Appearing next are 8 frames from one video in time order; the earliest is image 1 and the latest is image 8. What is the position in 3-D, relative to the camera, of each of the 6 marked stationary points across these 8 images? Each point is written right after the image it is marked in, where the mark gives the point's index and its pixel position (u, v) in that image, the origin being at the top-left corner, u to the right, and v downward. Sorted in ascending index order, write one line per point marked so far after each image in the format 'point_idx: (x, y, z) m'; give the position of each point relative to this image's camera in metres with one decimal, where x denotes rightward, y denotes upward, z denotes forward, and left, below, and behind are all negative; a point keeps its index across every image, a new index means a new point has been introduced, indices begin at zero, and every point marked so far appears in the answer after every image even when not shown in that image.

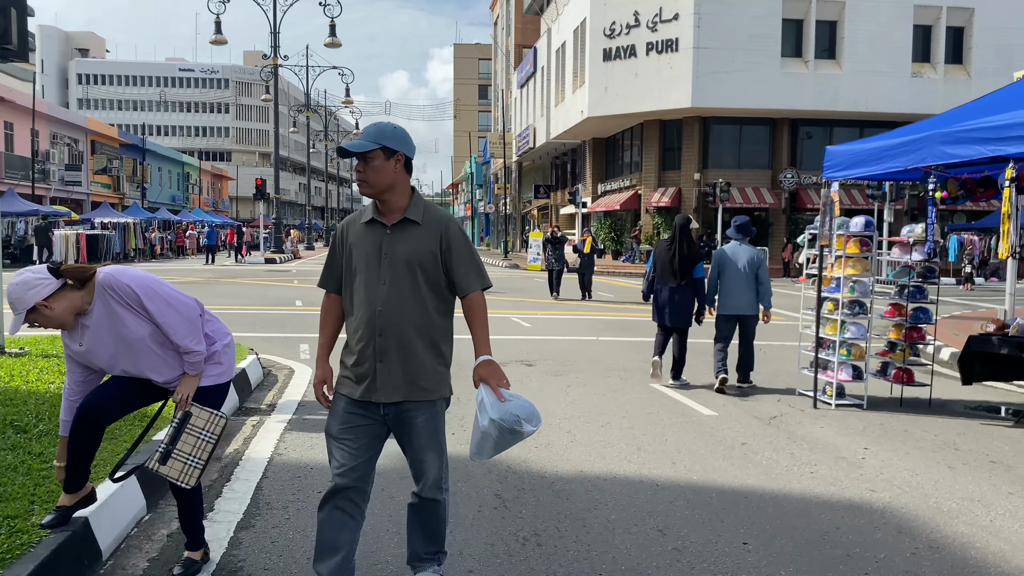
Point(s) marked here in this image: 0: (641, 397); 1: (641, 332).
0: (+1.2, -1.0, +7.8) m
1: (+2.0, -0.7, +13.2) m
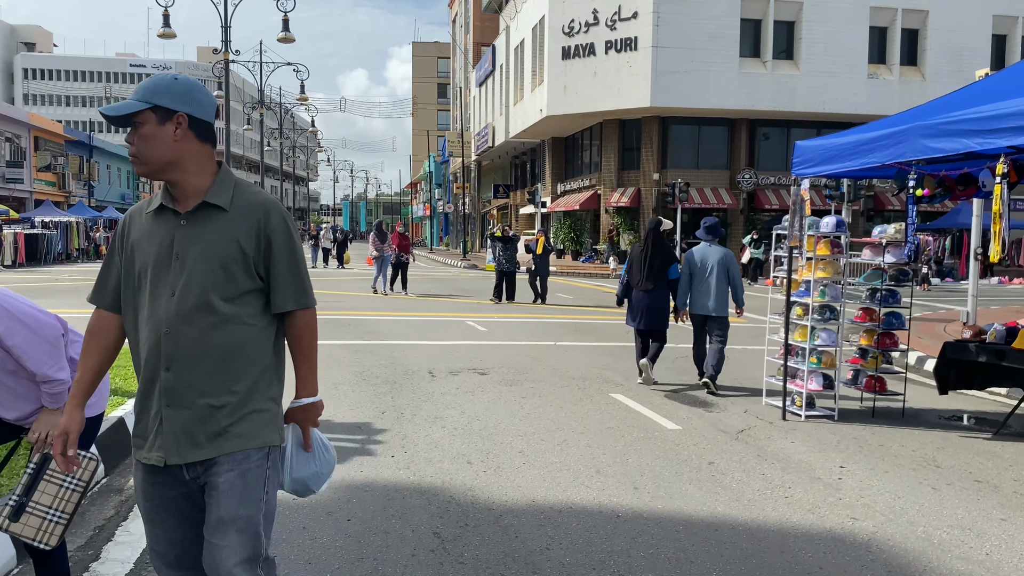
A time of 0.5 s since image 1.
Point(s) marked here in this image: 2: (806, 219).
0: (+0.7, -1.0, +7.2) m
1: (+1.3, -0.7, +12.7) m
2: (+2.4, +0.6, +7.0) m
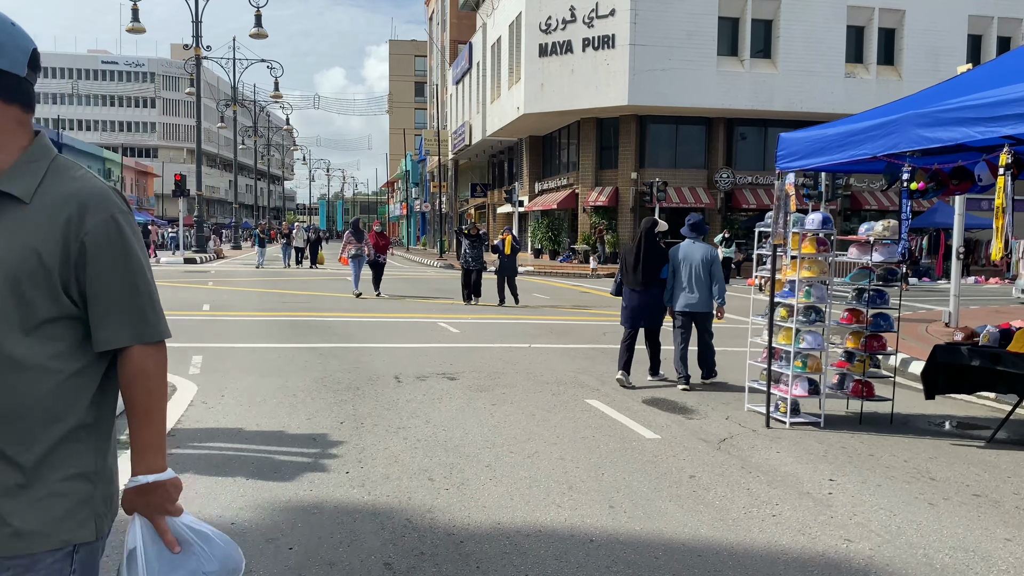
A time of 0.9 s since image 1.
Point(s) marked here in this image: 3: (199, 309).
0: (+0.5, -1.0, +6.8) m
1: (+0.9, -0.7, +12.3) m
2: (+2.2, +0.6, +6.7) m
3: (-5.5, -0.4, +14.9) m
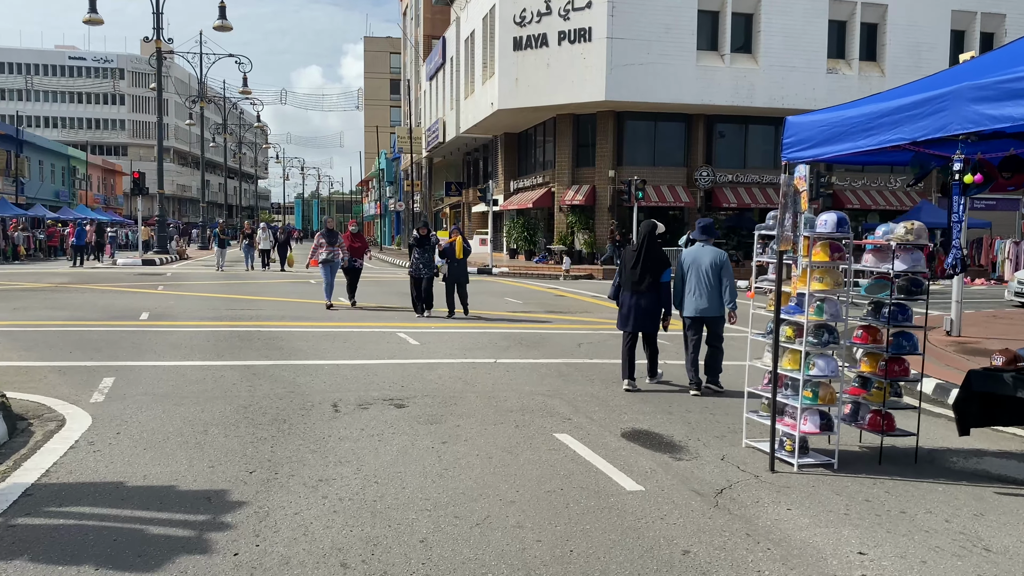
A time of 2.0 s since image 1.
0: (+0.2, -1.1, +5.7) m
1: (+0.5, -0.8, +11.2) m
2: (+1.9, +0.5, +5.5) m
3: (-6.0, -0.5, +13.6) m
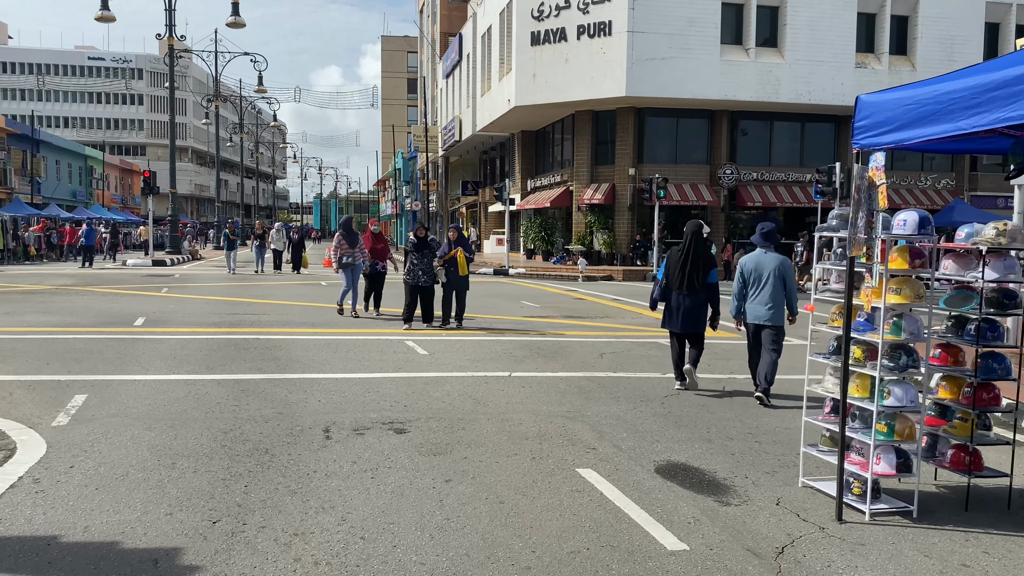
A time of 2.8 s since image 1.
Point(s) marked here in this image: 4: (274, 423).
0: (+0.3, -1.2, +4.8) m
1: (+0.7, -0.9, +10.3) m
2: (+2.0, +0.4, +4.6) m
3: (-5.8, -0.5, +12.8) m
4: (-1.8, -1.0, +6.5) m
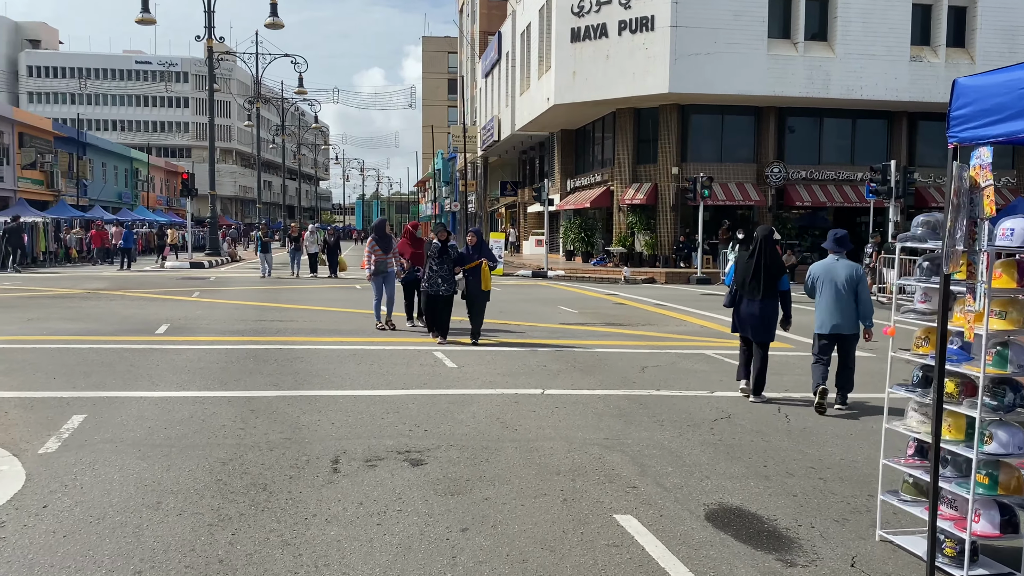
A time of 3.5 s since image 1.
0: (+0.4, -1.3, +4.1) m
1: (+1.1, -1.0, +9.5) m
2: (+2.1, +0.3, +3.8) m
3: (-5.2, -0.6, +12.4) m
4: (-1.6, -1.1, +5.9) m
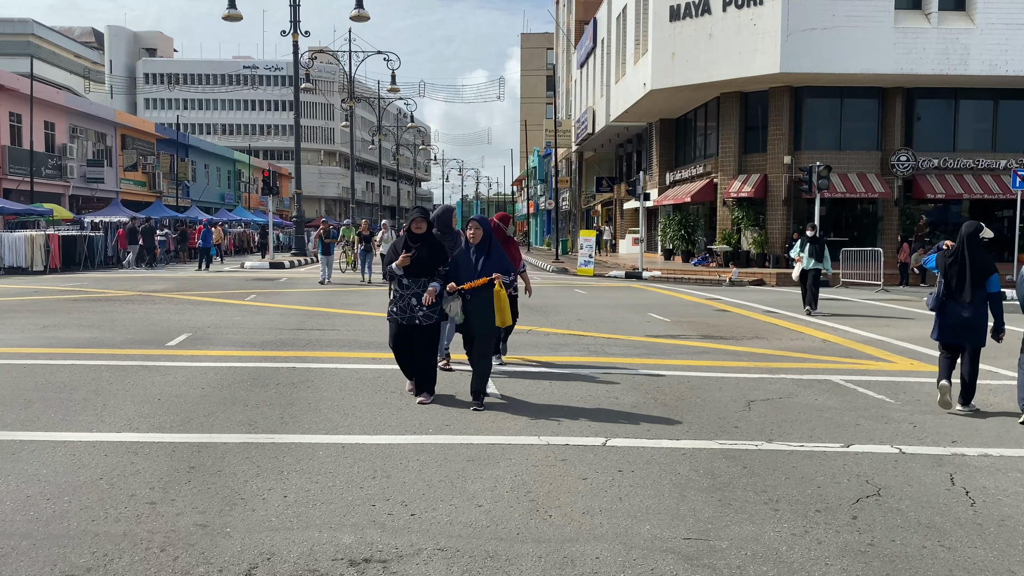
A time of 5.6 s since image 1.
0: (+0.2, -1.4, +1.8) m
1: (+1.6, -1.1, +7.1) m
2: (+1.9, +0.2, +1.3) m
3: (-4.4, -0.7, +10.7) m
4: (-1.5, -1.2, +3.8) m
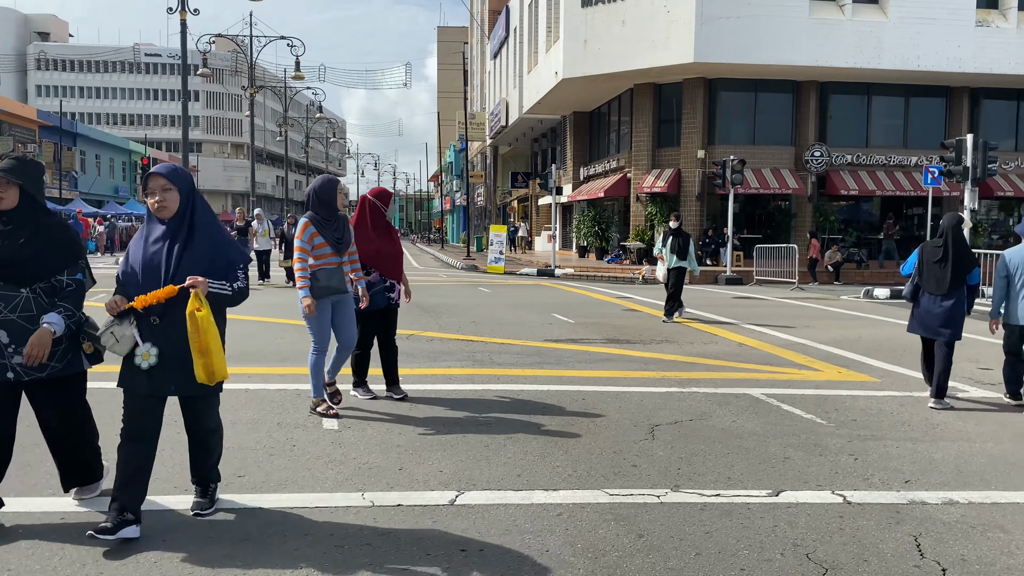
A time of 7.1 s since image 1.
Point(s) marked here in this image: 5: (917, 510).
0: (-0.3, -1.4, +0.1) m
1: (+0.5, -1.1, +5.5) m
2: (+1.4, +0.2, -0.2) m
3: (-5.7, -0.7, +8.5) m
4: (-2.3, -1.2, +2.0) m
5: (+2.2, -1.2, +4.5) m
